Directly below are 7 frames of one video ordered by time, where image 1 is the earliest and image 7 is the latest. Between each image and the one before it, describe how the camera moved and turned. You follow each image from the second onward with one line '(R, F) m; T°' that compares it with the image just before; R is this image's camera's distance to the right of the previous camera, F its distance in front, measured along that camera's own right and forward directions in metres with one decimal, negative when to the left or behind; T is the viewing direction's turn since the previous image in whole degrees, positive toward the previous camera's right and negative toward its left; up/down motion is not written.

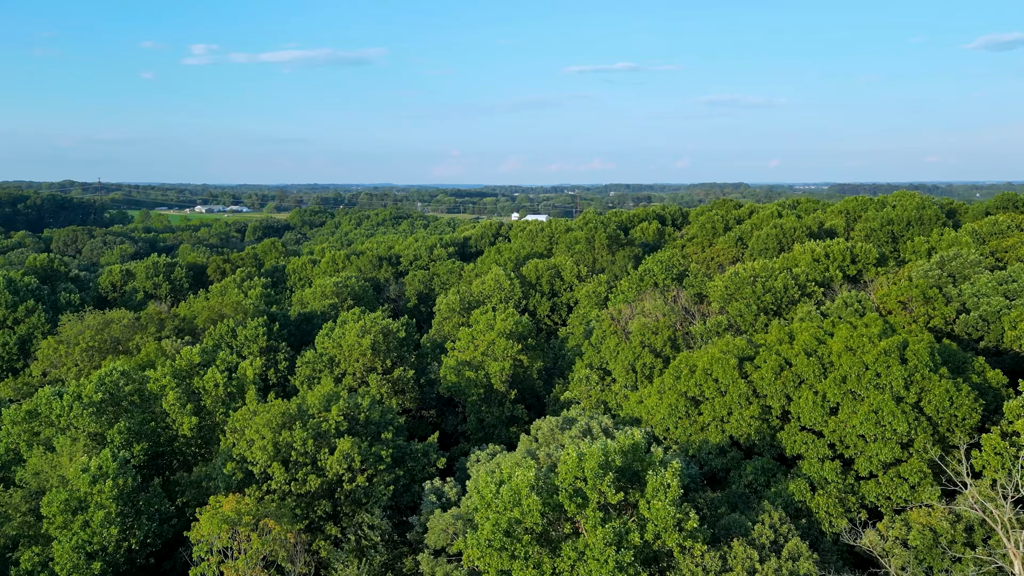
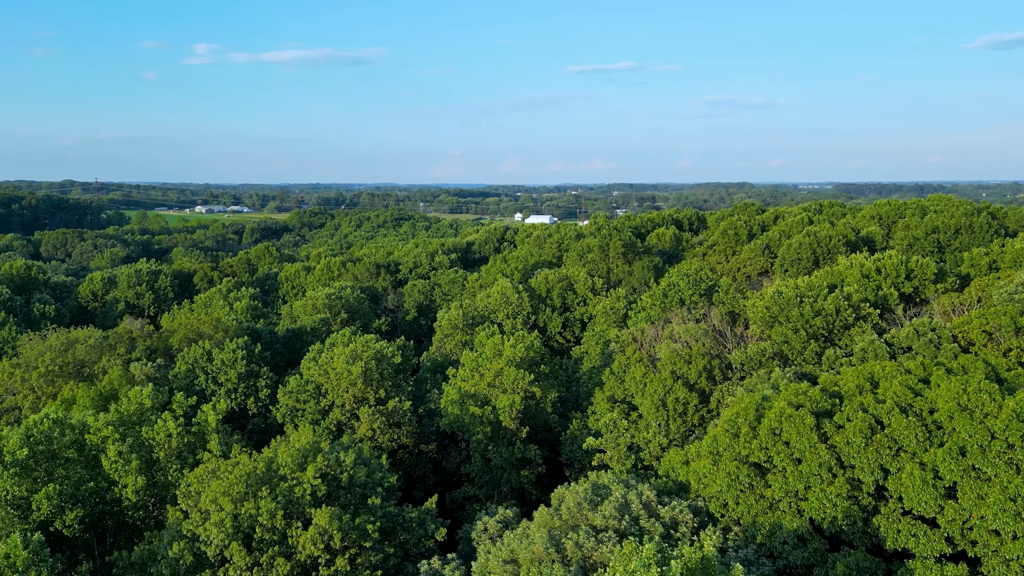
(-0.3, +3.8) m; 0°
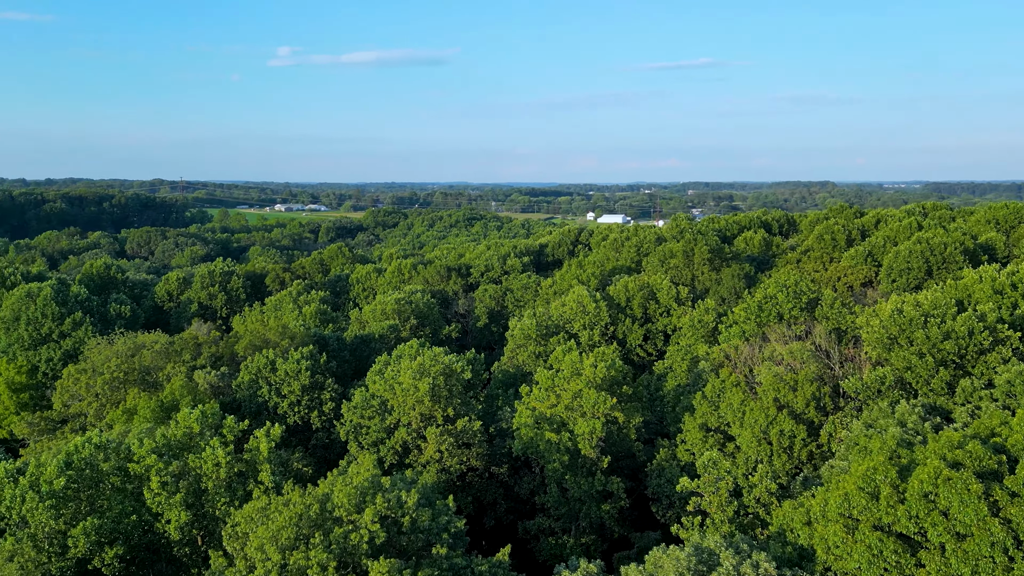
(-0.3, +2.3) m; -5°
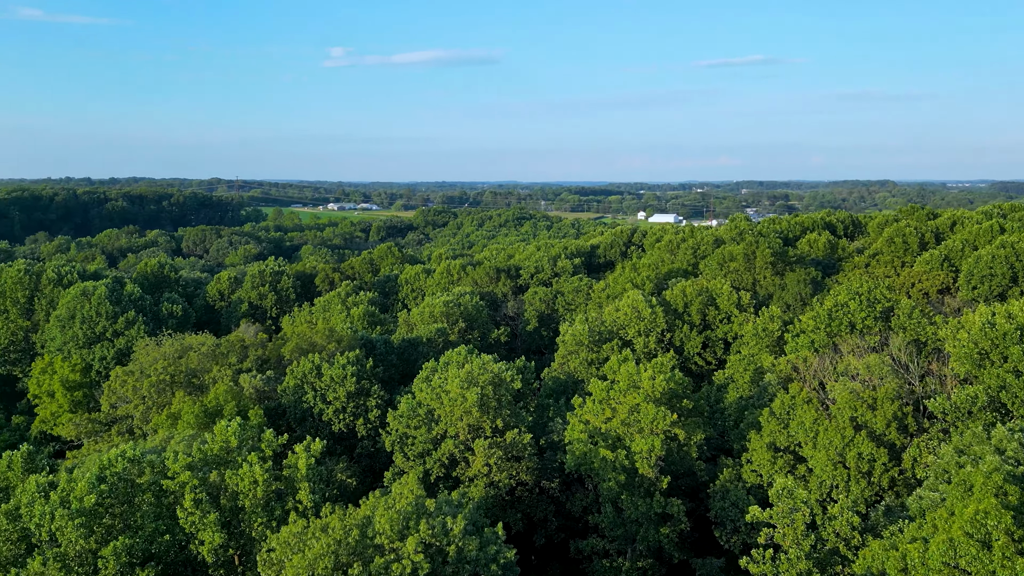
(-0.1, +1.3) m; -4°
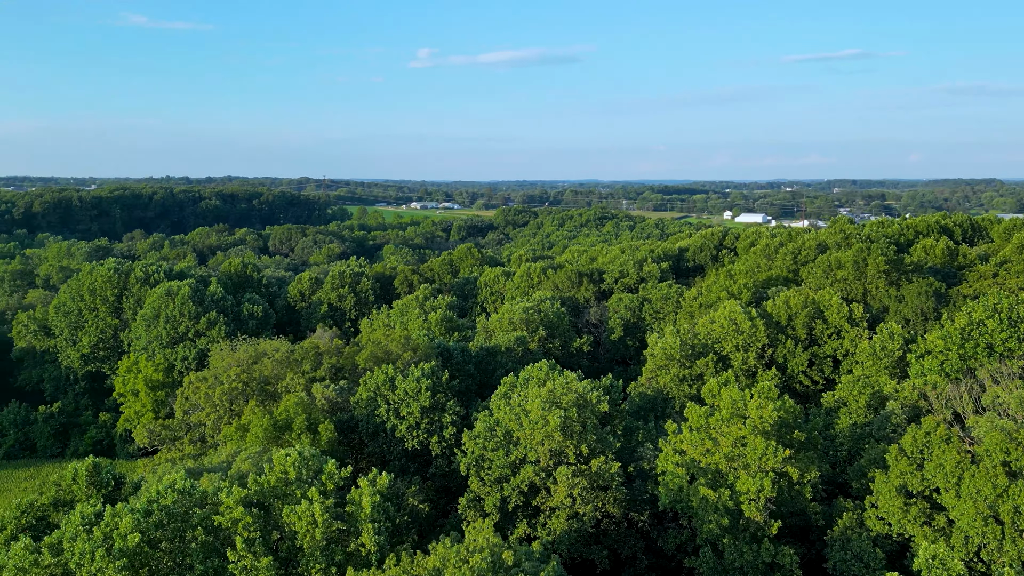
(-0.3, +2.1) m; -6°
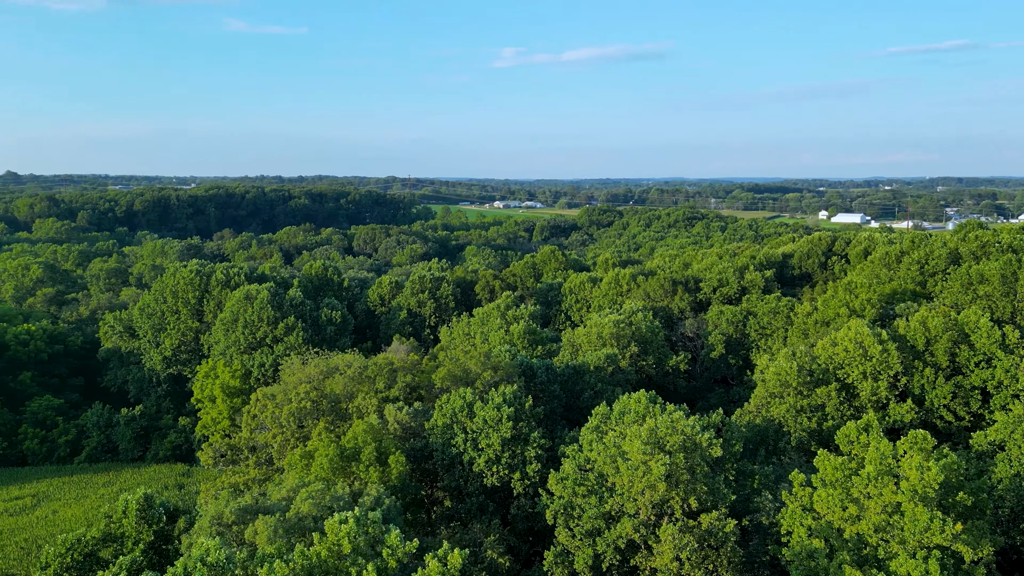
(-0.4, +3.0) m; -6°
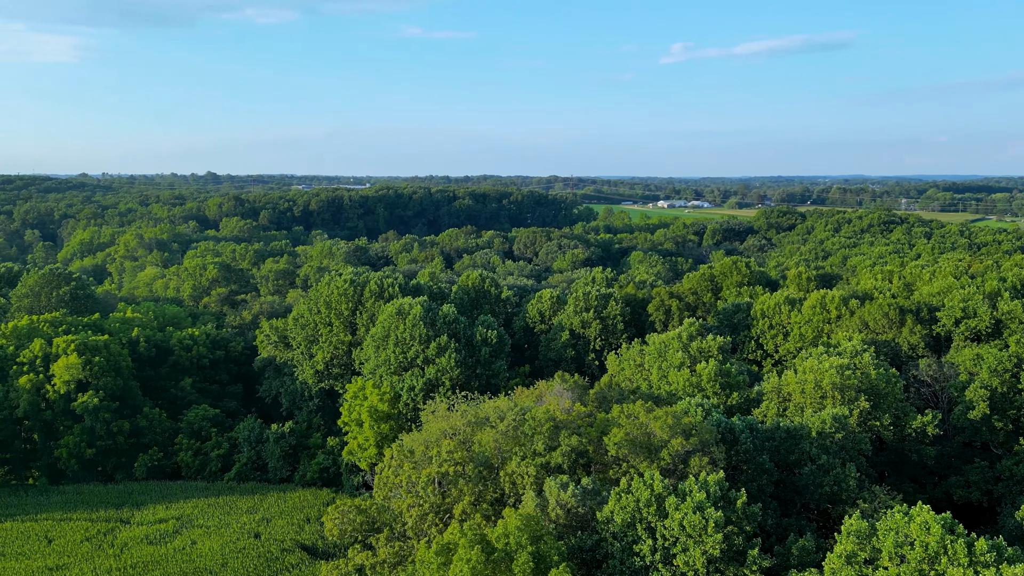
(-1.1, +6.1) m; -12°
